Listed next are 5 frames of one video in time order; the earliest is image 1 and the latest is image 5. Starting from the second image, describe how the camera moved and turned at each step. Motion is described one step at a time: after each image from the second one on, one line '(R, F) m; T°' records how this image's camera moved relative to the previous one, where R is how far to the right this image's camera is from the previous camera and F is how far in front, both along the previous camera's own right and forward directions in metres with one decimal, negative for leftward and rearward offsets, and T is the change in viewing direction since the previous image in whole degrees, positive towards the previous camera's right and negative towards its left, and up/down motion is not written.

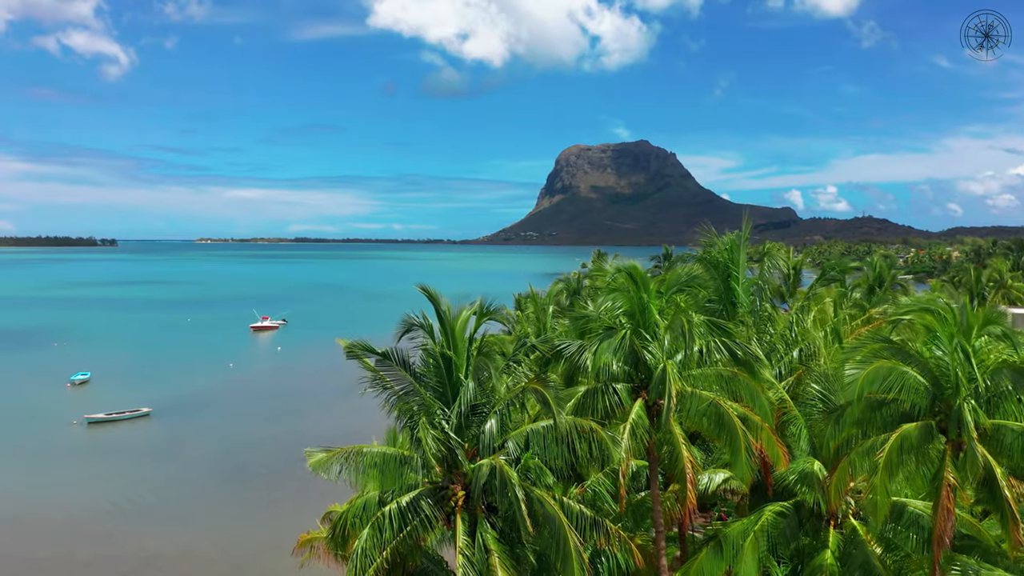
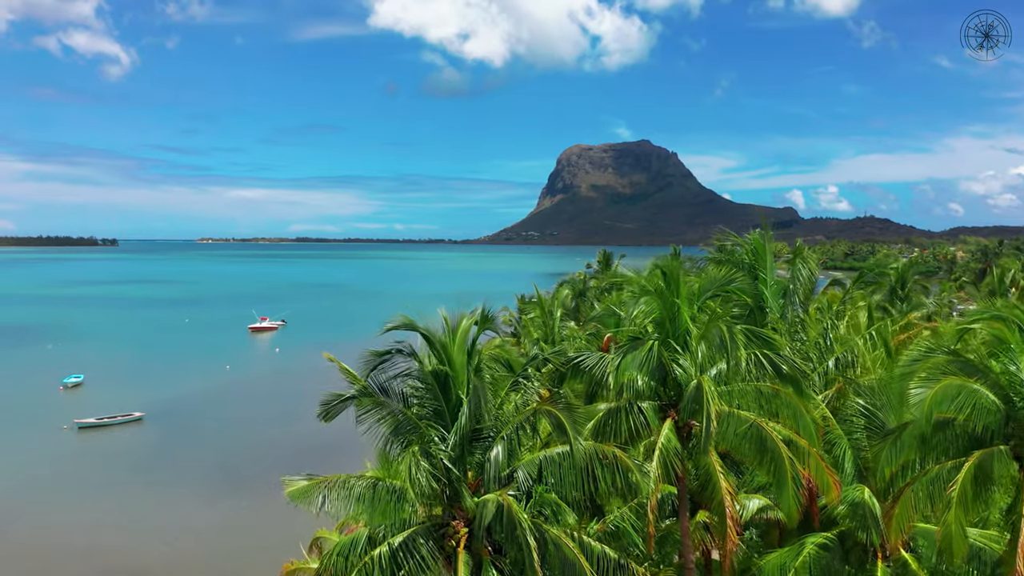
(-0.1, +1.1) m; 0°
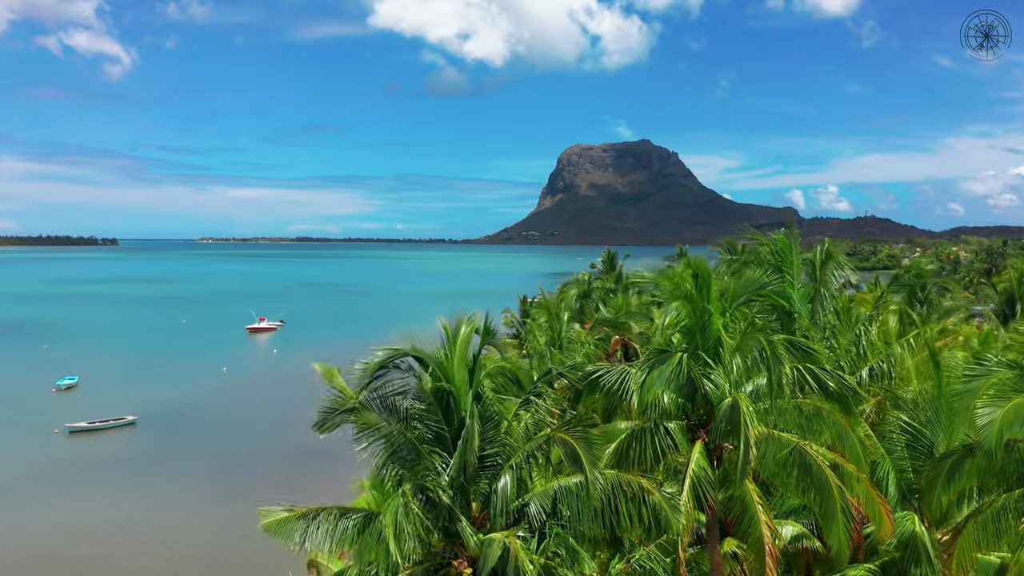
(-0.1, +0.9) m; 0°
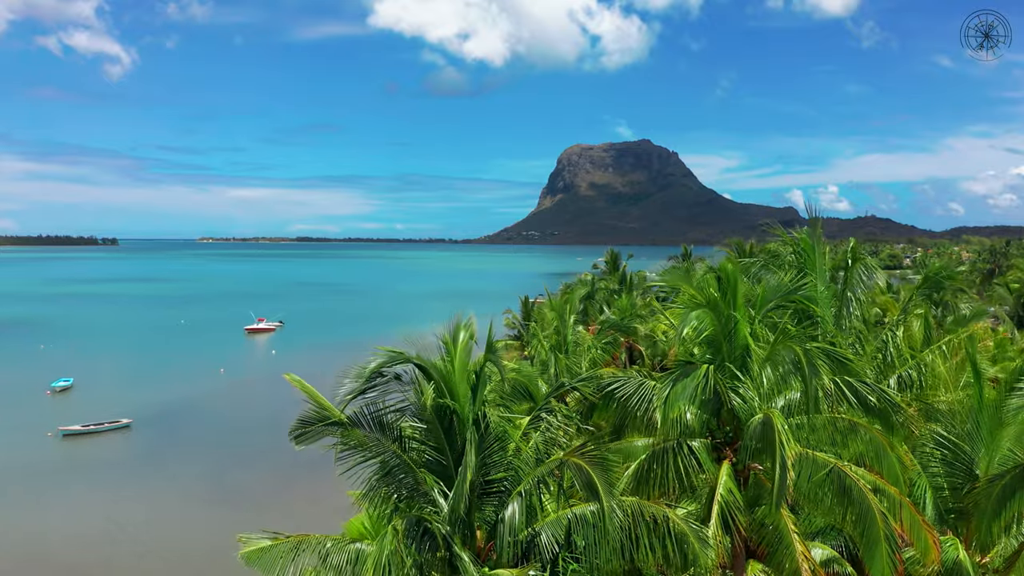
(-0.1, +0.6) m; 0°
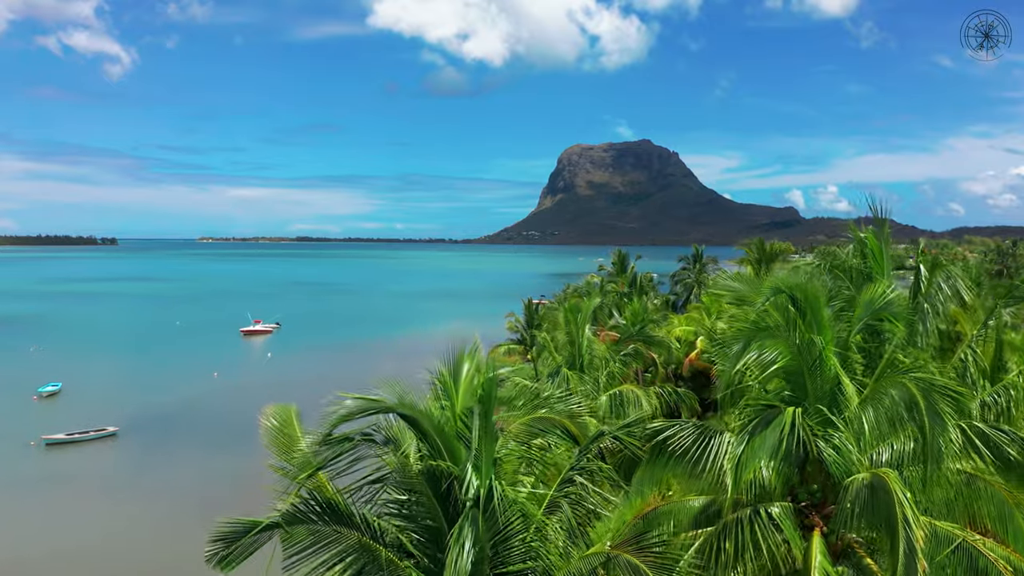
(-0.2, +1.4) m; 0°
